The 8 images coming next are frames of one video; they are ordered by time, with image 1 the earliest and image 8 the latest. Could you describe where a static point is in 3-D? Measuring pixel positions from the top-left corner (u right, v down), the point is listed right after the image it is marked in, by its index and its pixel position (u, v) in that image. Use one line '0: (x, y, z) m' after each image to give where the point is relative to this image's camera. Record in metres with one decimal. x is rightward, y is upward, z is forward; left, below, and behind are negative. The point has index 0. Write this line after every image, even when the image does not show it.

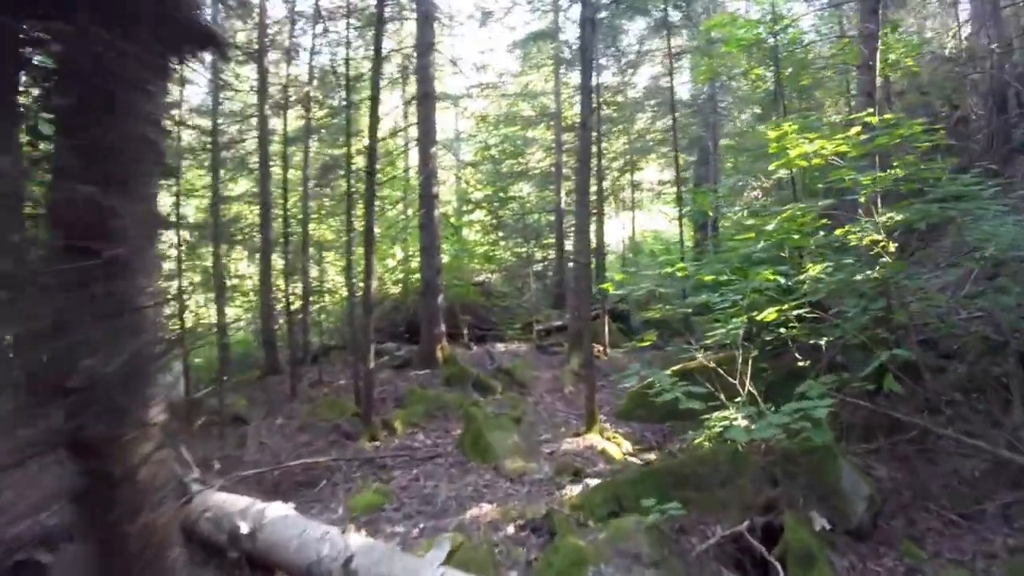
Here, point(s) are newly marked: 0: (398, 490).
0: (-0.9, -1.6, +7.6) m
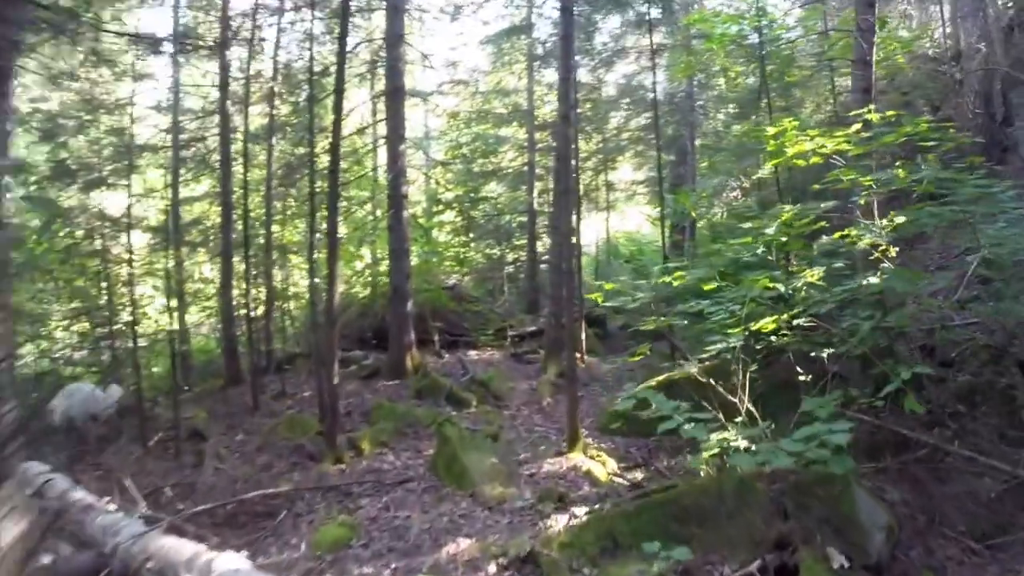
0: (-1.1, -1.7, +6.9) m
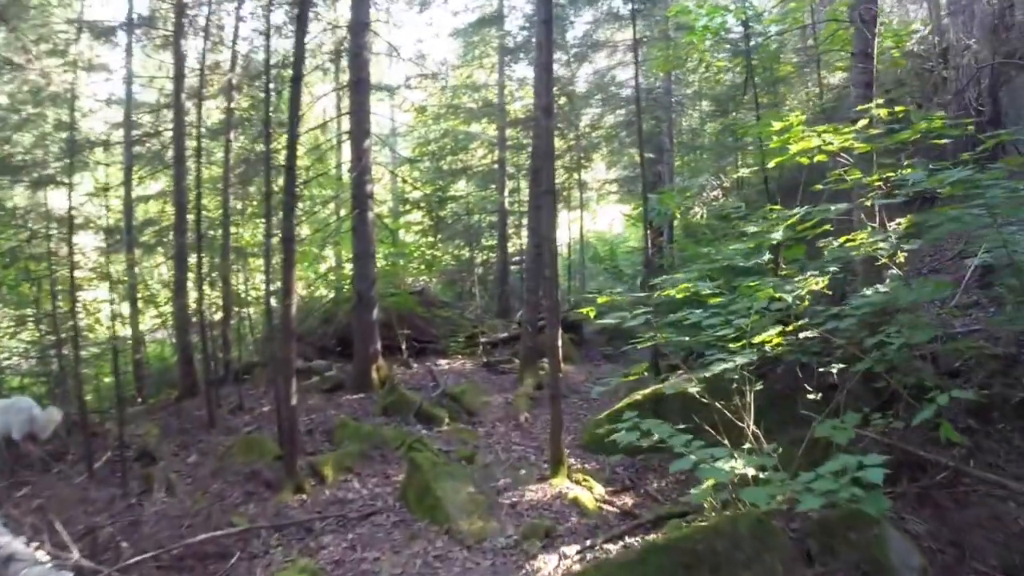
0: (-1.2, -1.8, +6.1) m
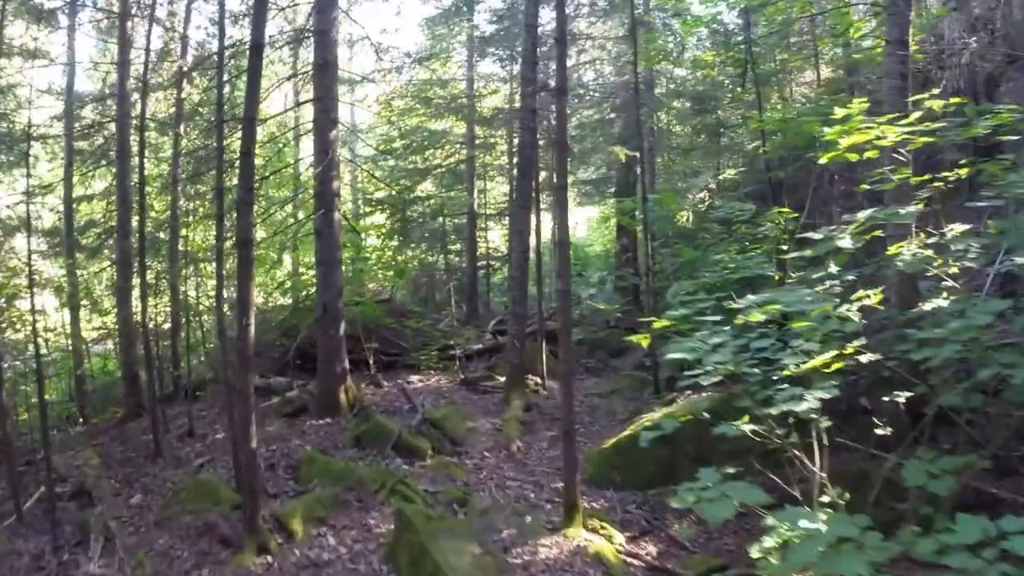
0: (-1.1, -1.9, +4.8) m
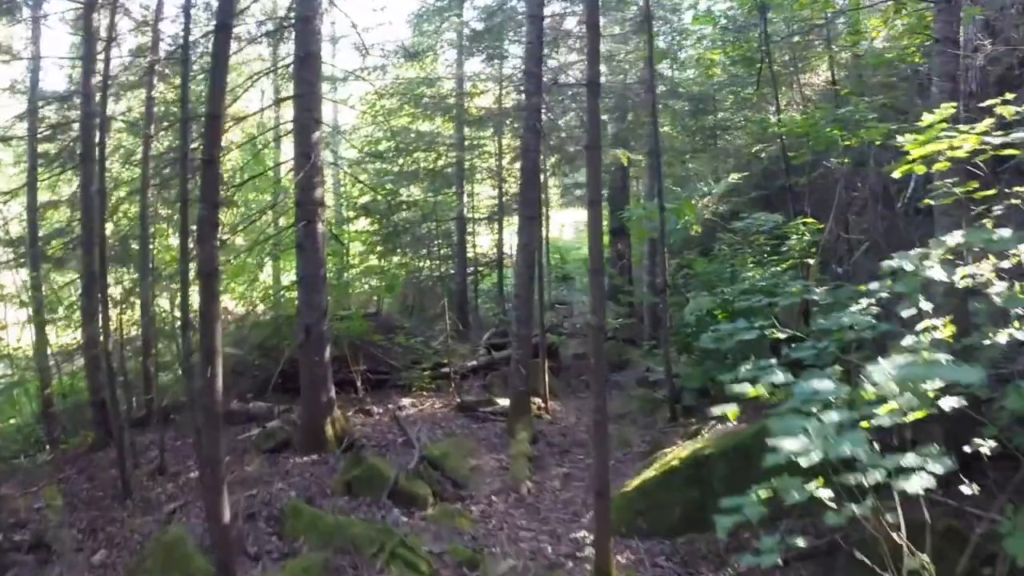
0: (-0.9, -2.1, +3.9) m
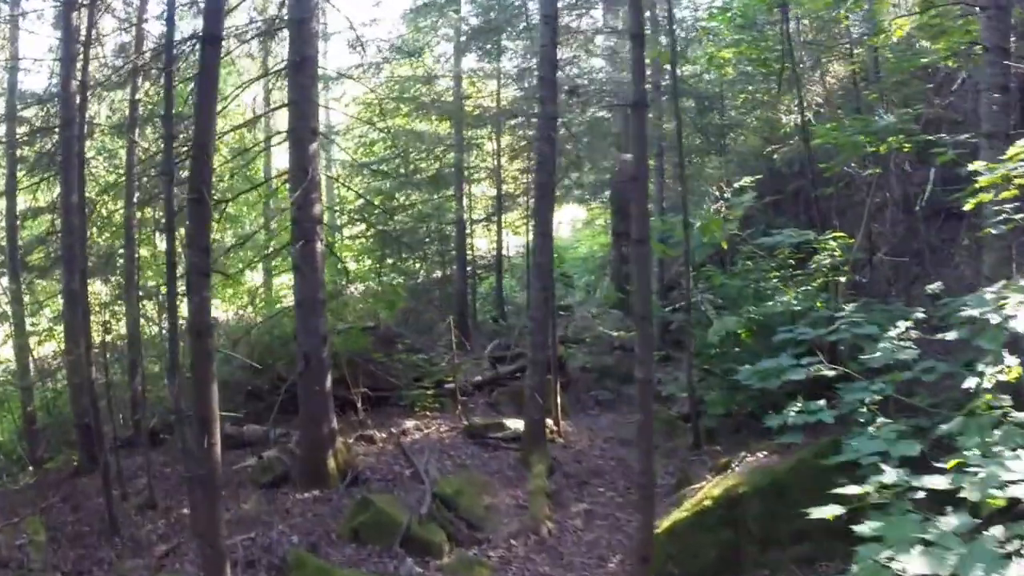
0: (-0.7, -2.4, +3.2) m
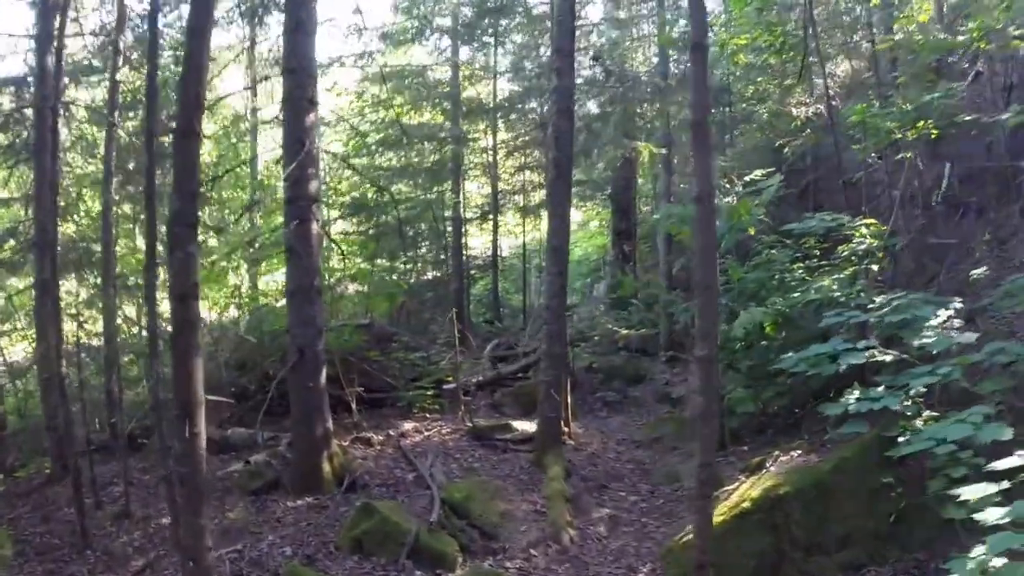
0: (-0.5, -2.2, +2.5) m
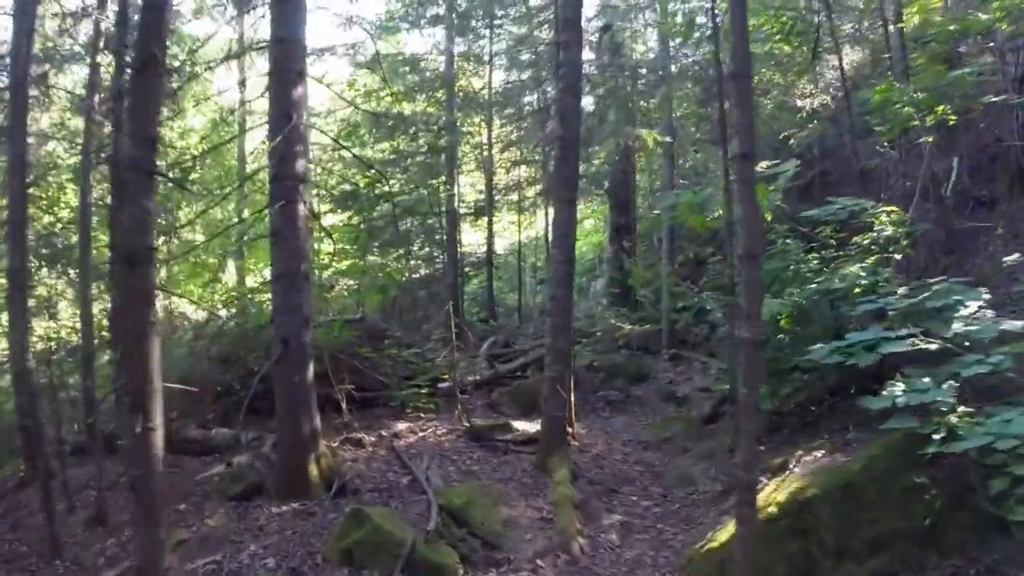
0: (-0.4, -2.1, +1.9) m
